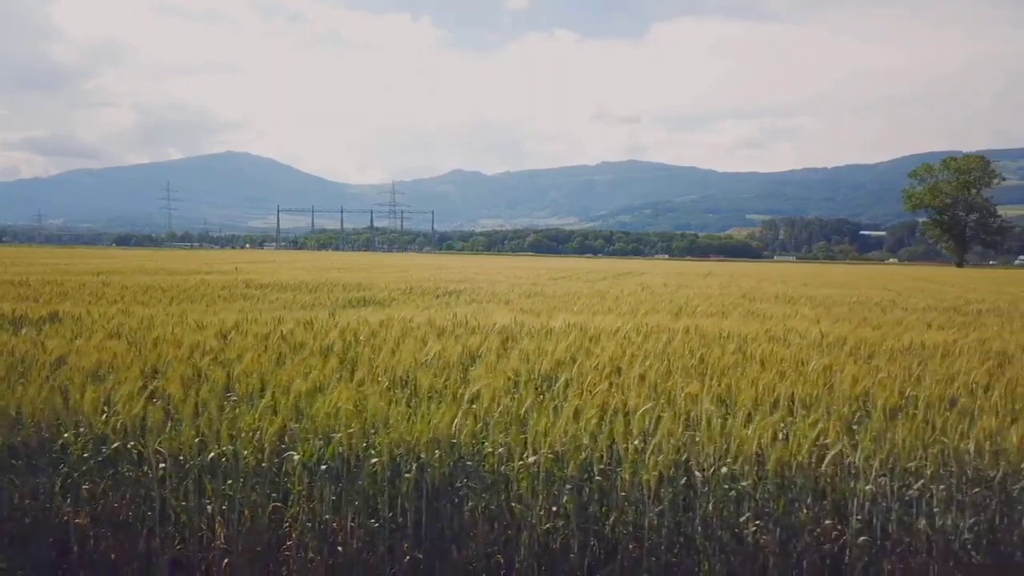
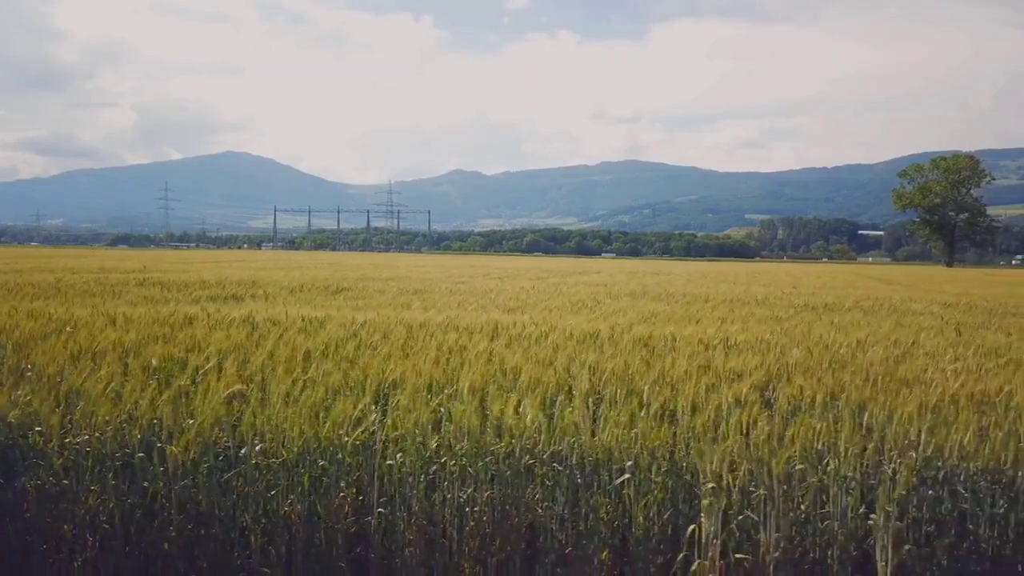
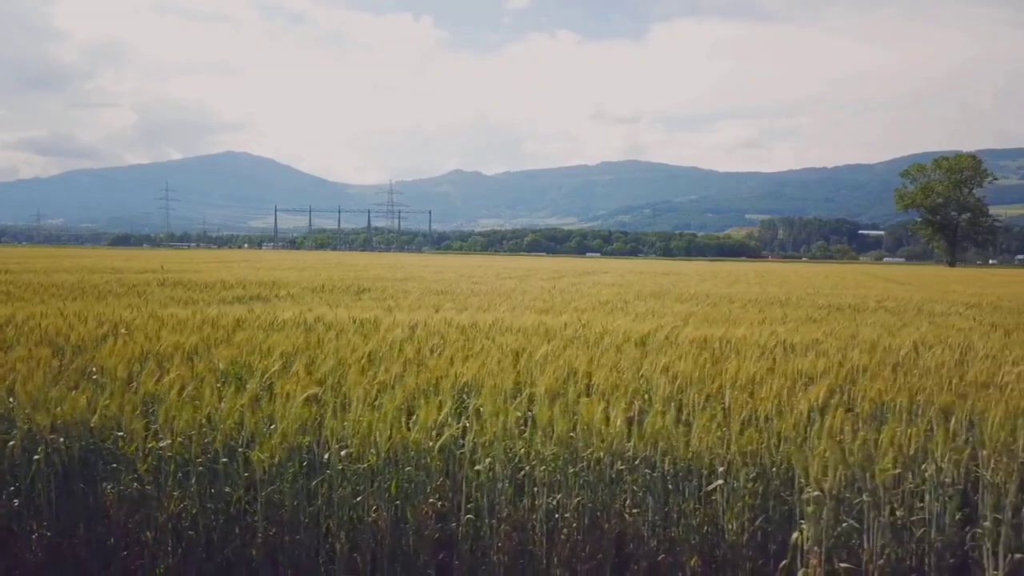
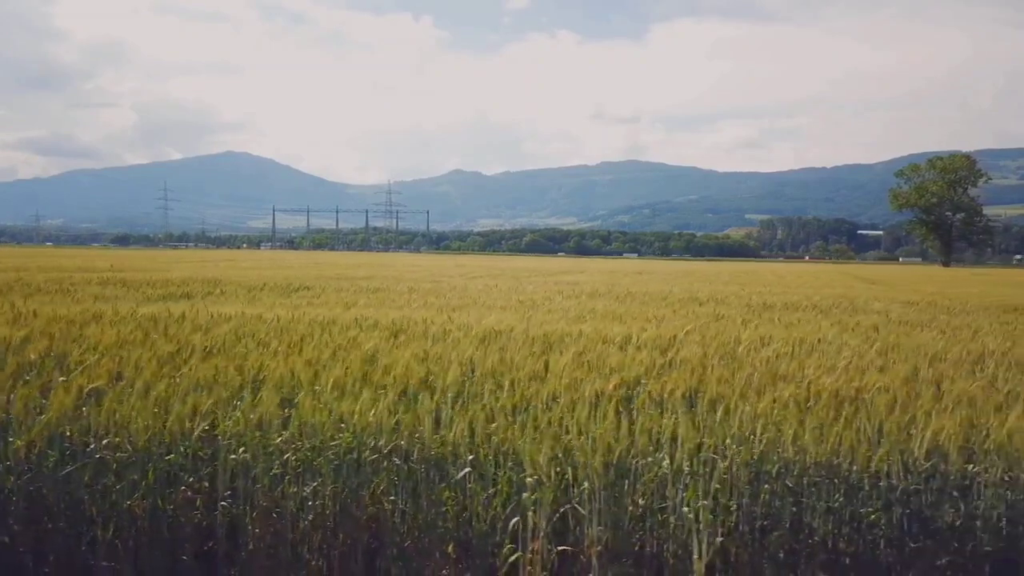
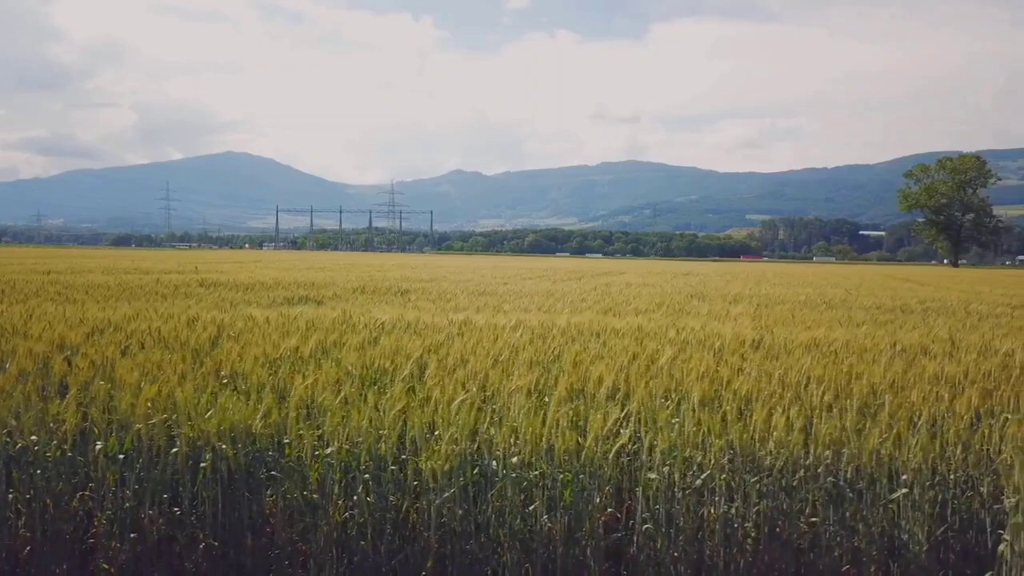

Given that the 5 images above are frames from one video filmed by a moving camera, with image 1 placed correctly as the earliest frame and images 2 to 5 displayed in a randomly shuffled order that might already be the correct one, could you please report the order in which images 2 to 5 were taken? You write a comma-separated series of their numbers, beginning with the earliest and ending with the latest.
5, 3, 2, 4
